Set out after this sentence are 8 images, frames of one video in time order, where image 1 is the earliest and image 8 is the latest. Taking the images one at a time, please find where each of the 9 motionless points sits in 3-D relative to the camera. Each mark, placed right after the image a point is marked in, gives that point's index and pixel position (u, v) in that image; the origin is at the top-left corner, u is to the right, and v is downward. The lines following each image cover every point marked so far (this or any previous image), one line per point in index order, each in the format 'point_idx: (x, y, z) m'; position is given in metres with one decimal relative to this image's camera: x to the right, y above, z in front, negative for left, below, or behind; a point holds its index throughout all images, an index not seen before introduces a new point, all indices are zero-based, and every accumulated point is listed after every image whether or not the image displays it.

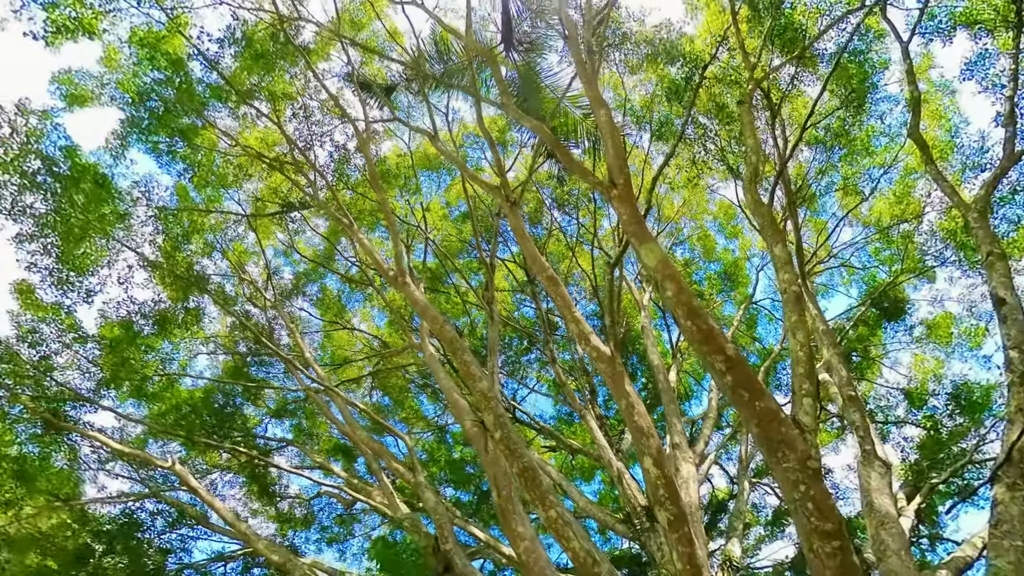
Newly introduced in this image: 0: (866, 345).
0: (+5.0, -0.8, +7.9) m
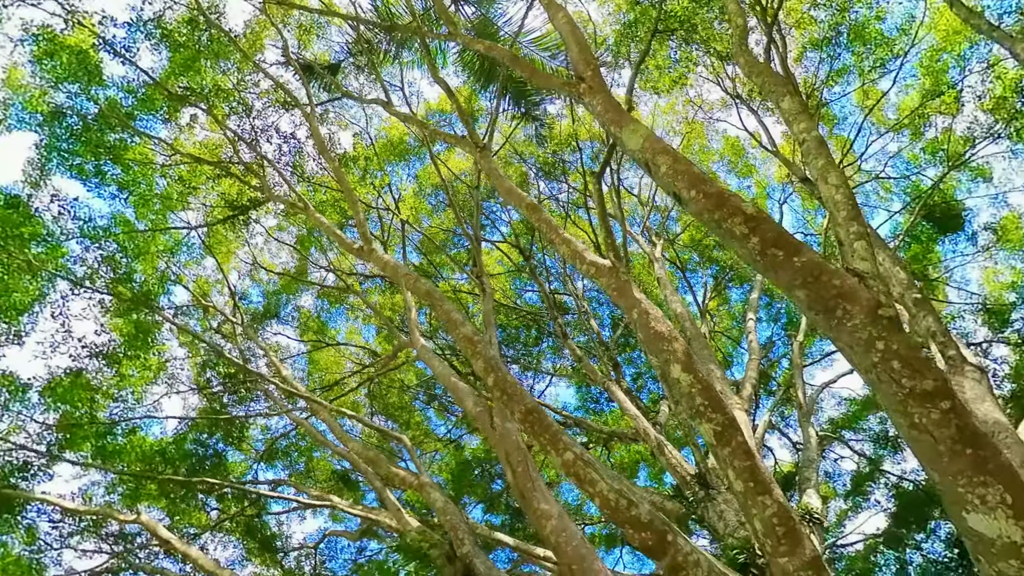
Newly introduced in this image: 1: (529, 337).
0: (+5.0, +0.3, +6.8) m
1: (+0.2, -0.6, +7.4) m
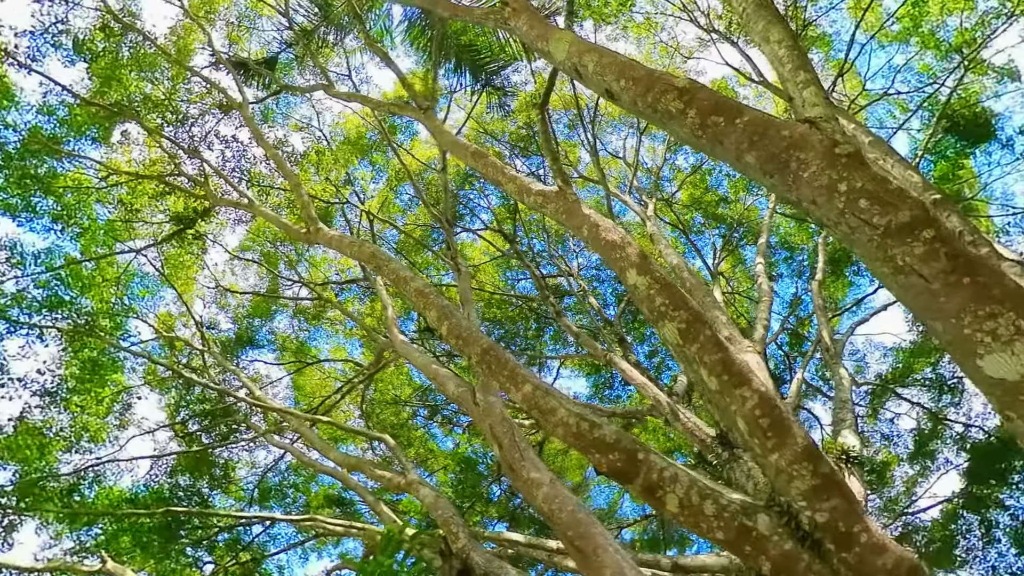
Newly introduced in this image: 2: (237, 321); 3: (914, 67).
0: (+4.8, +1.1, +6.1) m
1: (+0.2, -0.5, +6.8) m
2: (-3.2, -0.4, +6.5) m
3: (+4.3, +2.4, +6.1) m
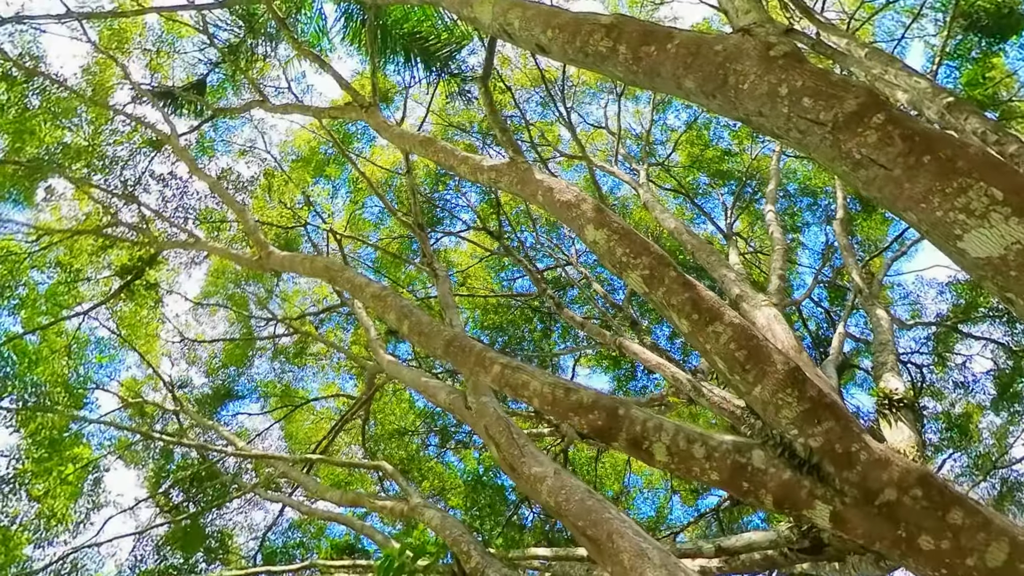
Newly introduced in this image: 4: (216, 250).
0: (+4.5, +1.9, +5.3) m
1: (+0.3, -0.5, +6.1) m
2: (-3.2, -0.9, +6.0) m
3: (+3.7, +3.0, +5.3) m
4: (-2.4, +0.3, +4.6) m
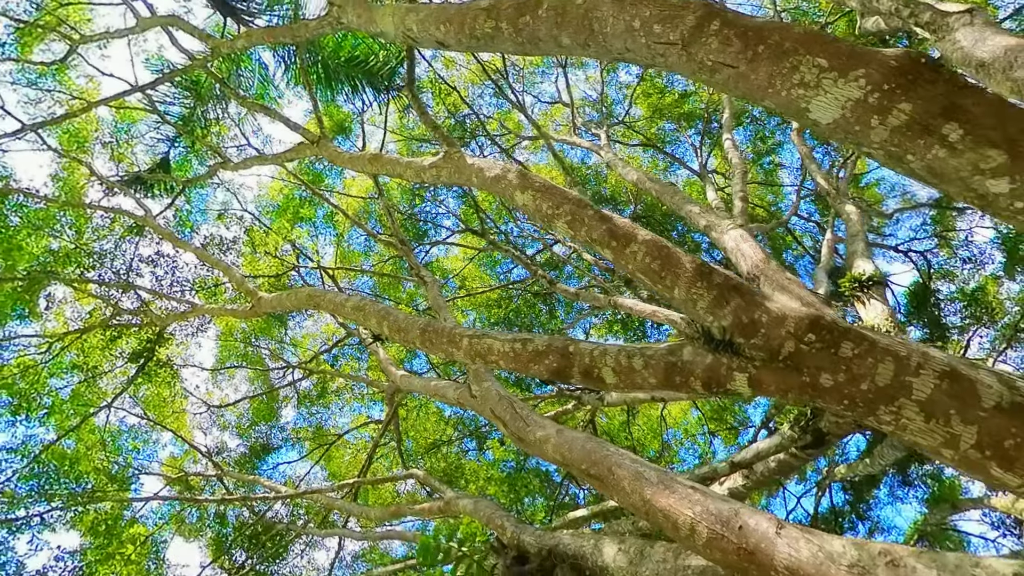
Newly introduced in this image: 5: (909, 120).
0: (+3.8, +3.0, +5.2) m
1: (+0.3, -0.3, +6.2) m
2: (-2.9, -1.6, +6.1) m
3: (+2.8, +4.0, +5.2) m
4: (-2.5, -0.2, +4.8) m
5: (+1.1, +0.5, +1.6) m
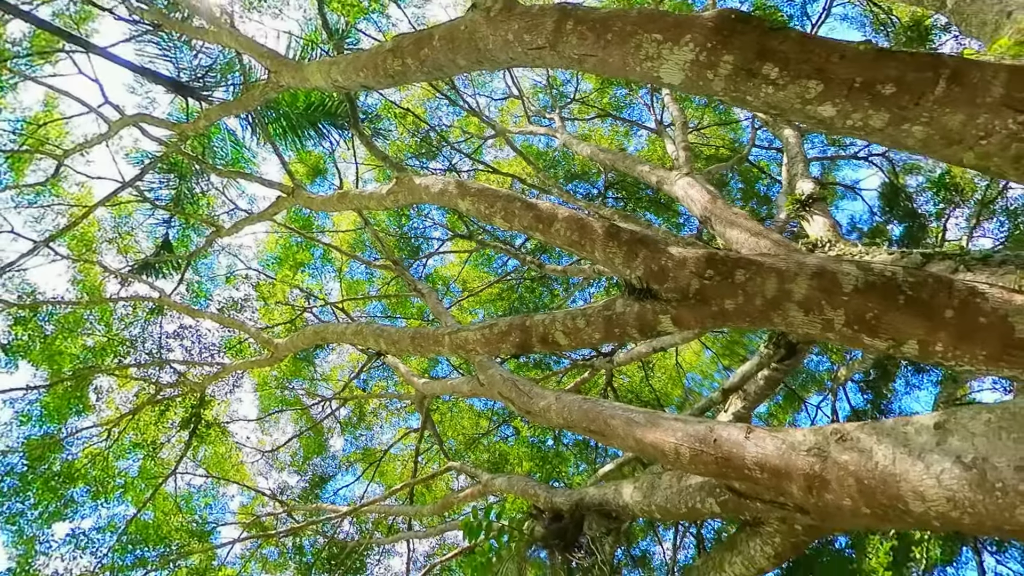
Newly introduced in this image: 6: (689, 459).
0: (+2.9, +3.9, +5.3) m
1: (+0.4, -0.1, +6.4) m
2: (-2.4, -2.1, +6.6) m
3: (+1.7, +4.6, +5.4) m
4: (-2.4, -0.7, +5.2) m
5: (+0.7, +0.7, +1.8) m
6: (+0.8, -0.8, +2.7) m
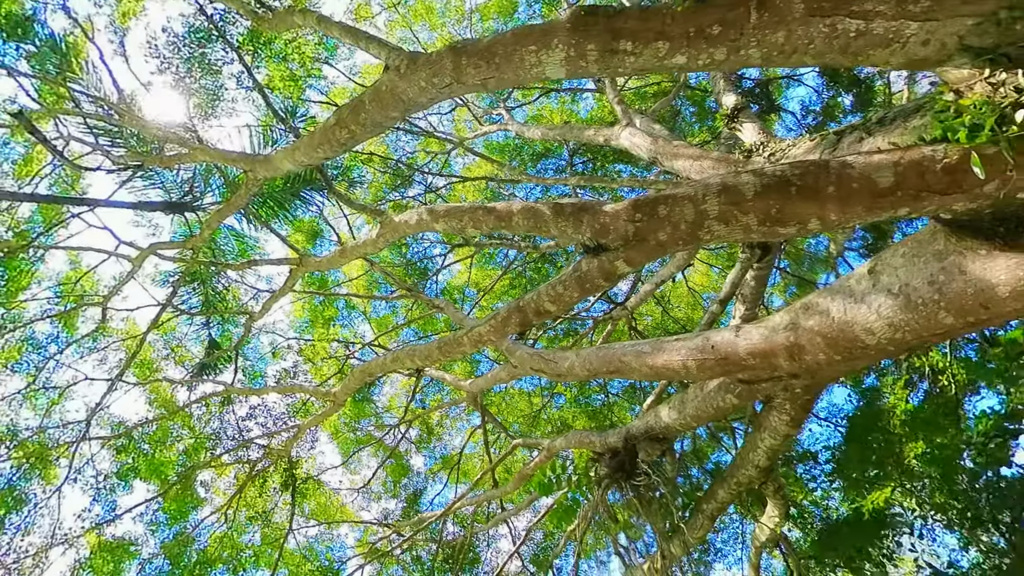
0: (+1.4, +4.8, +5.5) m
1: (+0.5, +0.2, +6.9) m
2: (-1.5, -2.6, +7.2) m
3: (+0.1, +5.1, +5.7) m
4: (-2.0, -1.4, +5.8) m
5: (+0.3, +0.9, +2.2) m
6: (+1.0, -0.4, +3.1) m
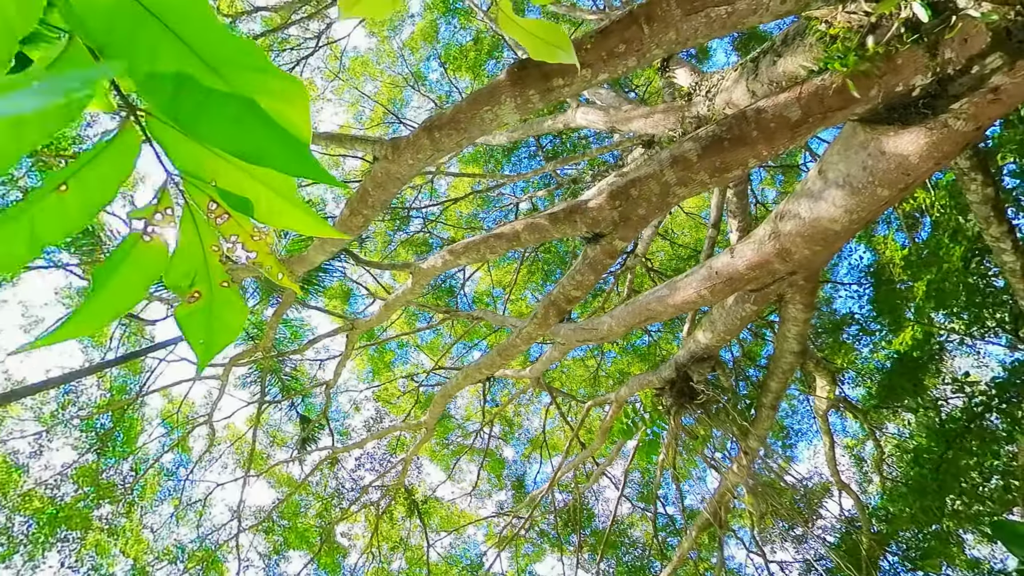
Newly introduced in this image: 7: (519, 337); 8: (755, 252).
0: (-0.1, +5.1, +5.8) m
1: (+0.6, +0.6, +7.4) m
2: (-0.1, -2.8, +7.9) m
3: (-1.5, +4.9, +6.0) m
4: (-1.1, -1.9, +6.5) m
5: (+0.1, +1.0, +2.8) m
6: (+1.3, 0.0, +3.6) m
7: (0.0, -0.4, +4.2) m
8: (+1.4, +0.2, +3.3) m
